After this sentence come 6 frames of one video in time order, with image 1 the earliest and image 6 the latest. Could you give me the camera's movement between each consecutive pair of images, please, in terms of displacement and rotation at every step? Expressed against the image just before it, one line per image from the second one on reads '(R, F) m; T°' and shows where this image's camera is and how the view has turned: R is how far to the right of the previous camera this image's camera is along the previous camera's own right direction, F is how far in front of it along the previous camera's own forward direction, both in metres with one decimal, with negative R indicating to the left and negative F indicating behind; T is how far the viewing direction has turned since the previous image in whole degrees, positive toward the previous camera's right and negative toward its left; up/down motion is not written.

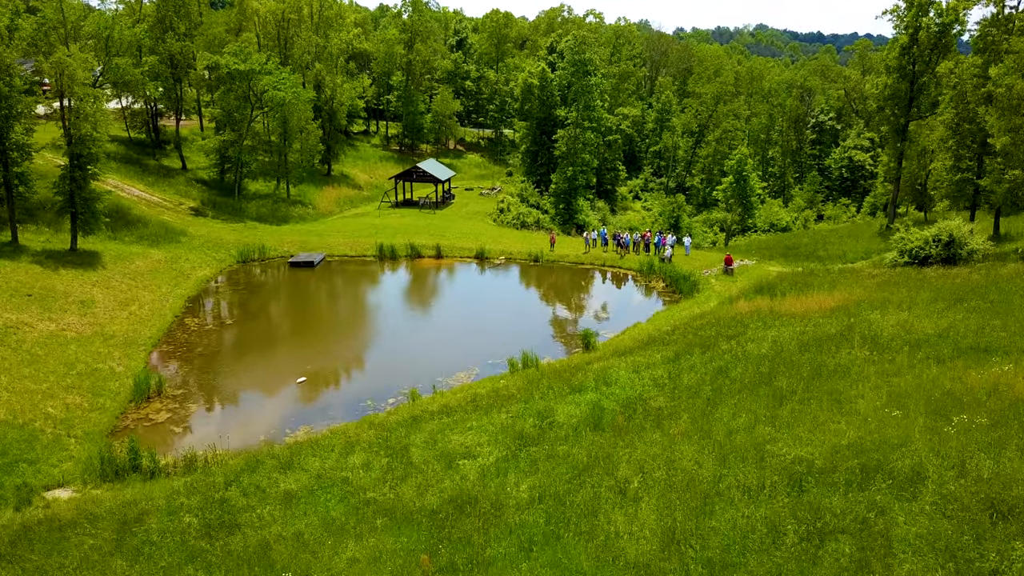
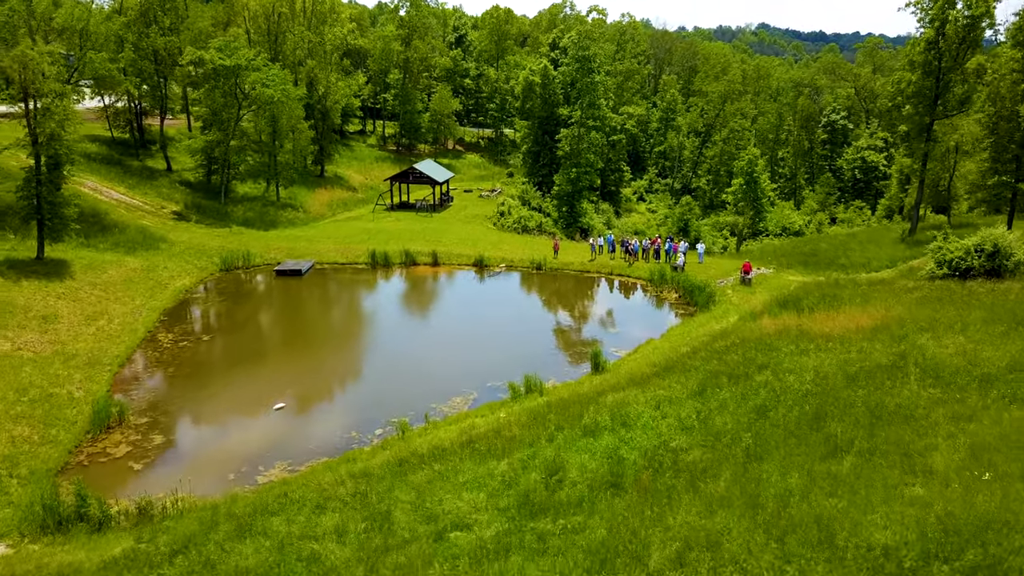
(0.0, +2.6) m; 0°
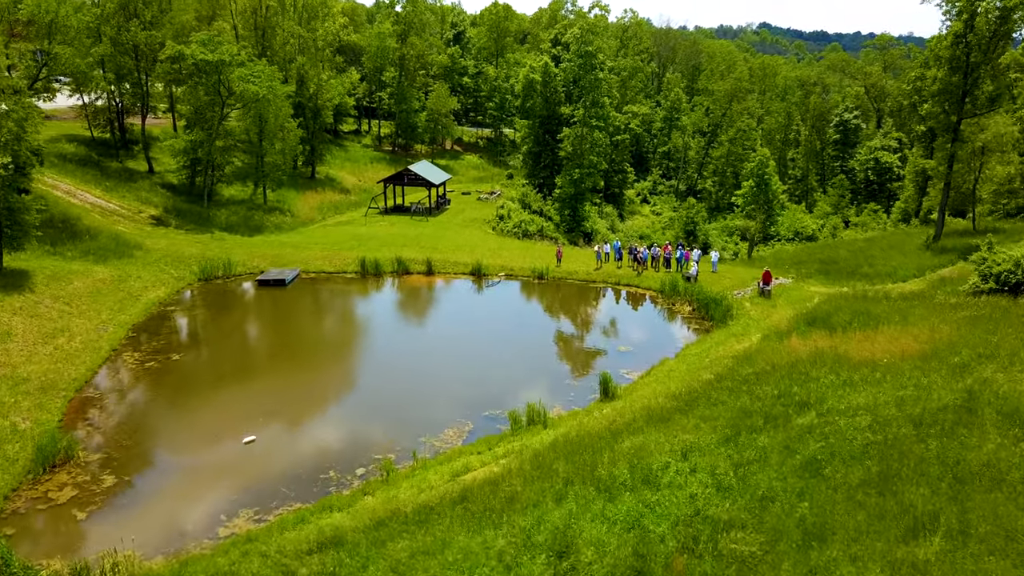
(0.0, +2.7) m; 0°
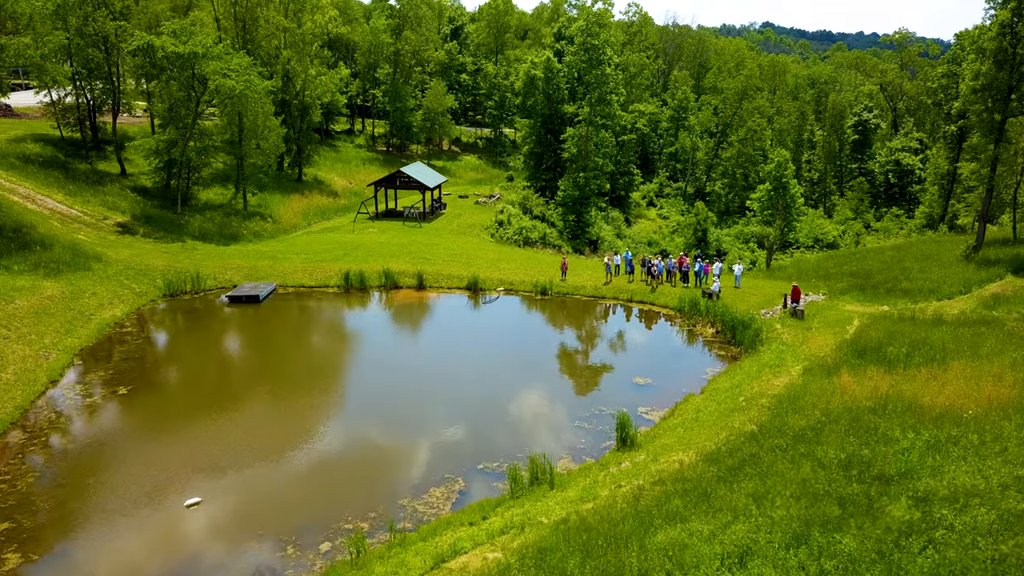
(0.0, +3.7) m; 0°
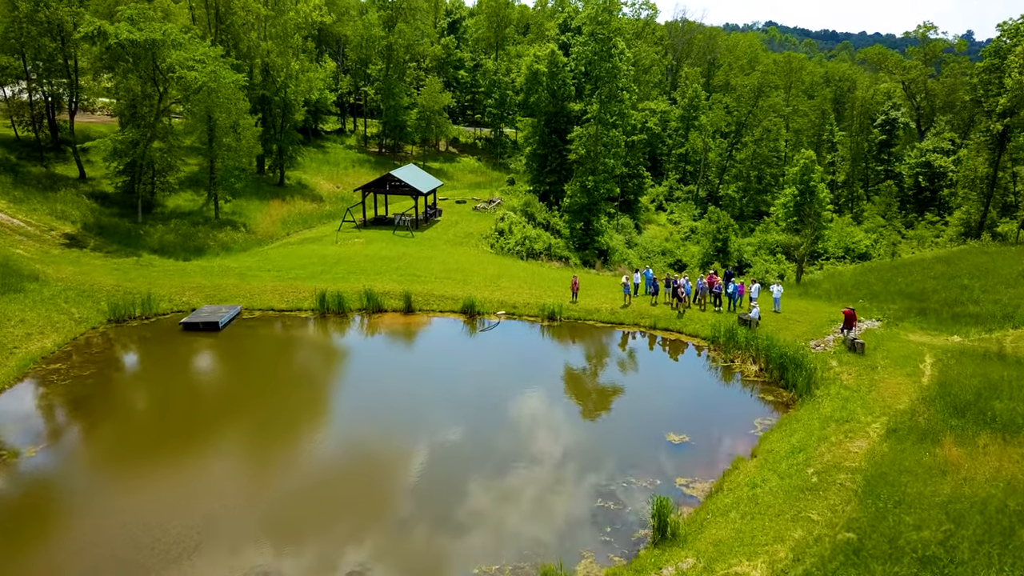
(-0.1, +4.7) m; 0°
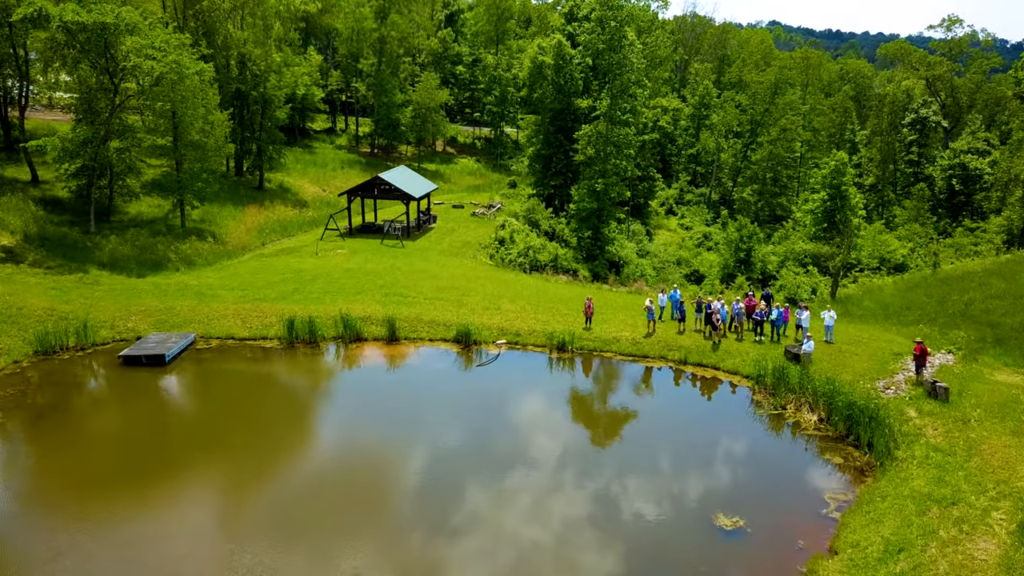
(-0.1, +4.5) m; 0°
